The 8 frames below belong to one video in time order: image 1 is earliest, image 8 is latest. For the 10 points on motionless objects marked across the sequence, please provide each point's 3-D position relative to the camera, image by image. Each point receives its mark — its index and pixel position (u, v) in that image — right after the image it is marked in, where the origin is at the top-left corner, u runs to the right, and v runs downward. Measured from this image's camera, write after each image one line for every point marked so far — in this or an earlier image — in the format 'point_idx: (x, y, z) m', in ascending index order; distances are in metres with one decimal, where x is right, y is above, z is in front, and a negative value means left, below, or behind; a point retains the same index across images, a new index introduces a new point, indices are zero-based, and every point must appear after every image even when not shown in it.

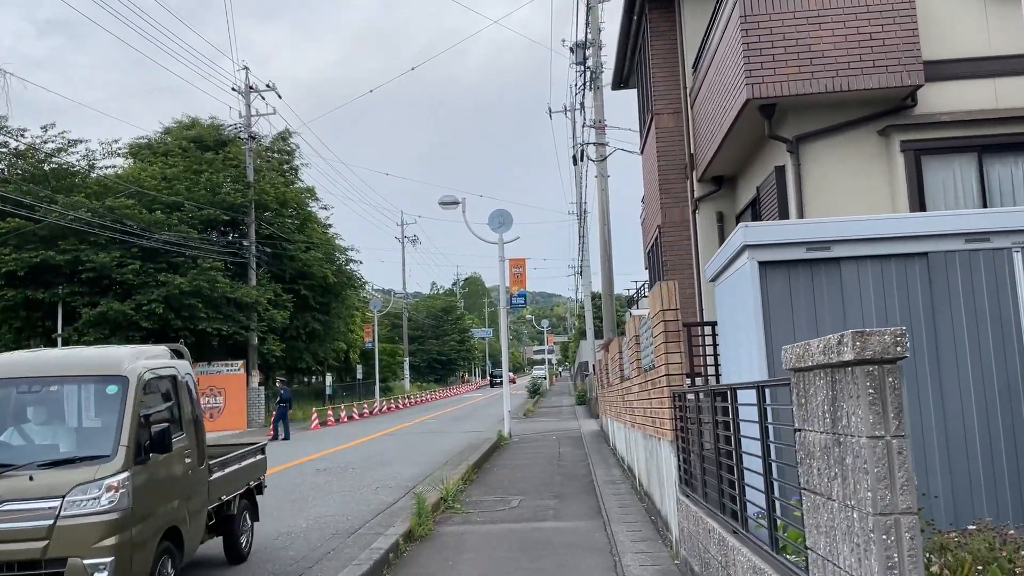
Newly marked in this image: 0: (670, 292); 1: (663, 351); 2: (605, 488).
0: (+1.4, 0.0, +7.1) m
1: (+1.3, -0.6, +7.2) m
2: (+1.3, -2.7, +11.1) m
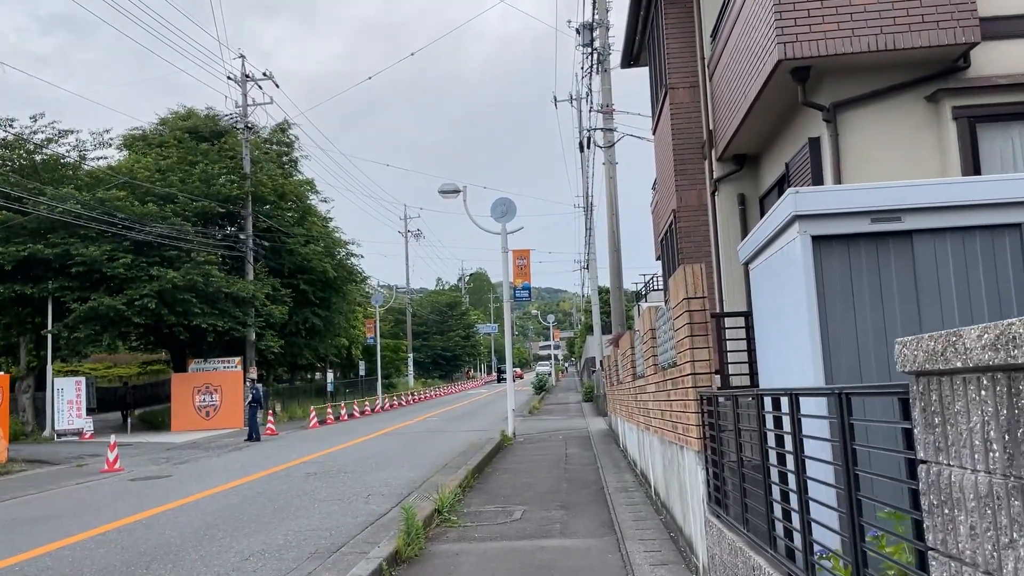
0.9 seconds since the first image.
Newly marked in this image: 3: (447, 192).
0: (+1.4, +0.1, +6.1) m
1: (+1.3, -0.5, +6.2) m
2: (+1.3, -2.6, +10.0) m
3: (-1.6, +2.3, +19.8) m
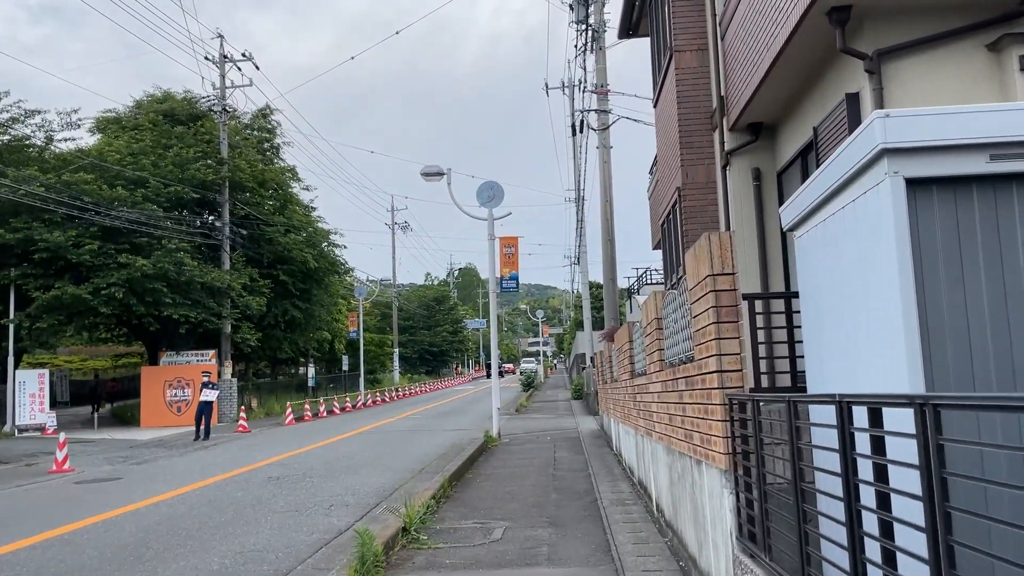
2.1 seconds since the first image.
0: (+1.3, +0.2, +4.8) m
1: (+1.2, -0.3, +4.8) m
2: (+1.1, -2.4, +8.7) m
3: (-1.8, +2.6, +18.5) m
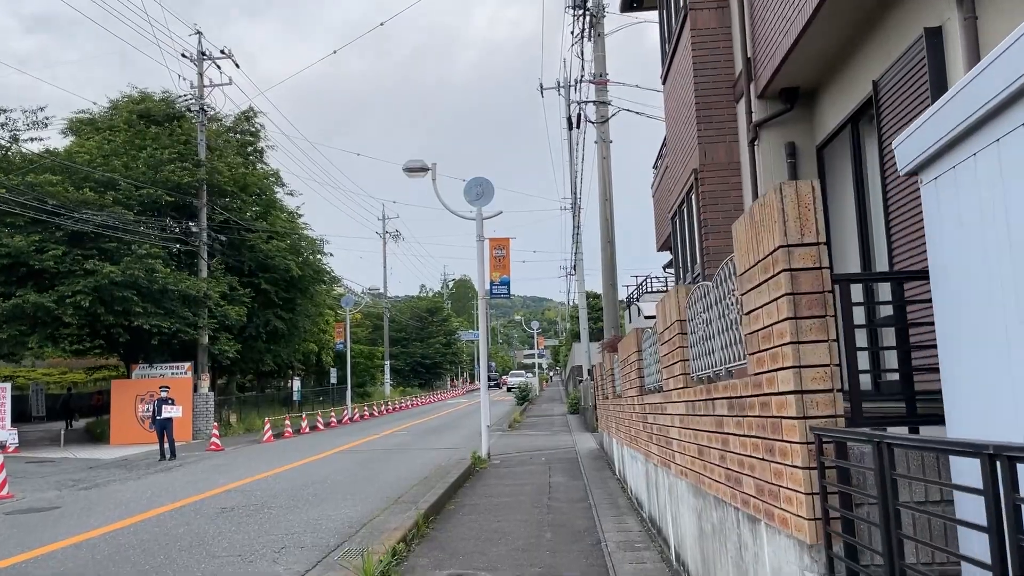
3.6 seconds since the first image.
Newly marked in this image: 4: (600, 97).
0: (+1.1, +0.3, +3.1) m
1: (+1.1, -0.2, +3.2) m
2: (+1.0, -2.4, +7.1) m
3: (-2.0, +2.4, +16.9) m
4: (+2.0, +4.4, +19.0) m
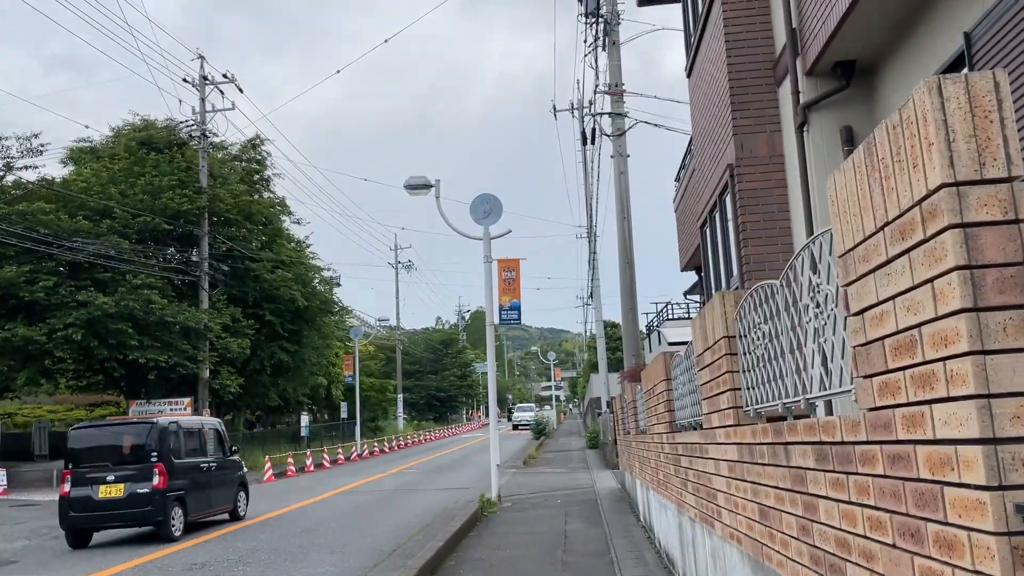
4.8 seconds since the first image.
0: (+1.1, +0.4, +1.8) m
1: (+1.0, -0.2, +1.9) m
2: (+1.0, -2.5, +5.6) m
3: (-1.9, +1.9, +15.6) m
4: (+2.2, +3.9, +17.8) m
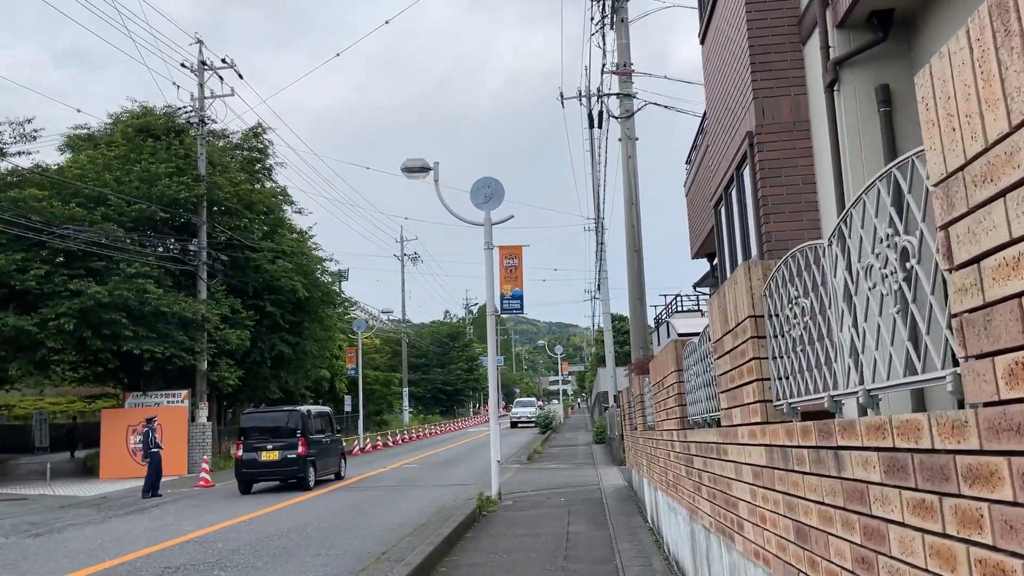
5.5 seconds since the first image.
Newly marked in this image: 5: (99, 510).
0: (+0.9, +0.5, +1.0) m
1: (+0.9, 0.0, +1.1) m
2: (+0.9, -2.3, +4.9) m
3: (-1.8, +2.2, +14.9) m
4: (+2.3, +4.1, +17.0) m
5: (-8.7, -4.7, +17.3) m
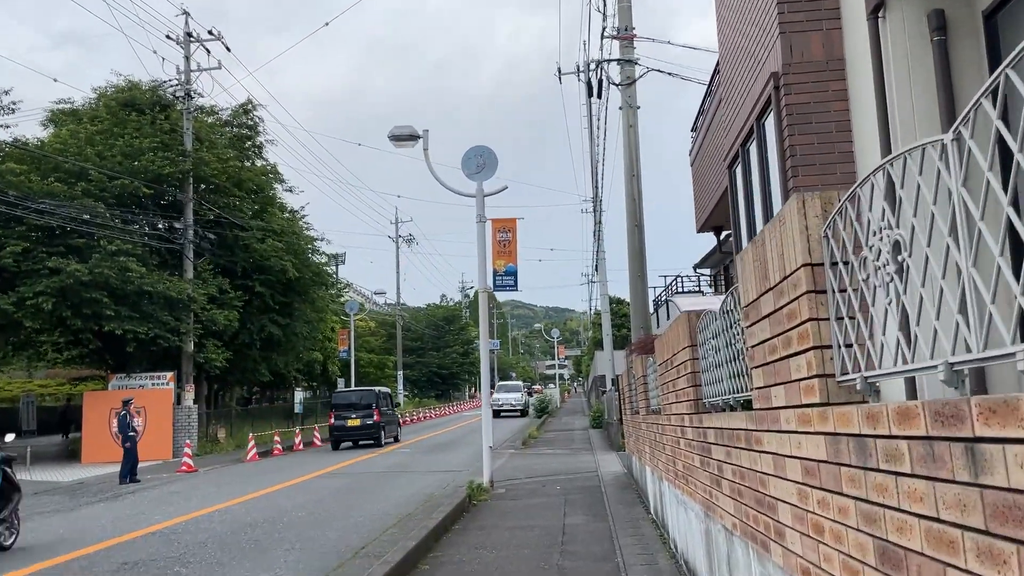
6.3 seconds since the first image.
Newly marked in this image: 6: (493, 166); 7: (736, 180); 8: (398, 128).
0: (+0.9, +0.7, +0.2) m
1: (+0.8, +0.1, +0.2) m
2: (+0.8, -2.1, +4.1) m
3: (-1.9, +2.6, +14.0) m
4: (+2.2, +4.6, +16.0) m
5: (-8.8, -4.2, +16.5) m
6: (-0.3, +2.1, +13.9) m
7: (+2.2, +1.0, +8.0) m
8: (-2.0, +2.8, +14.1) m
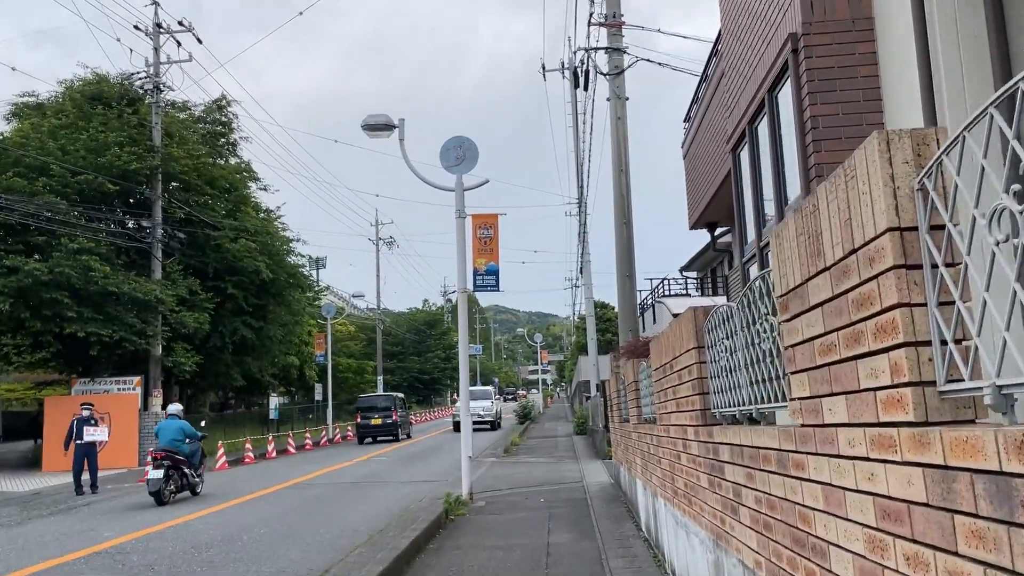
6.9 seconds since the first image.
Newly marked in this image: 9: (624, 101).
0: (+0.9, +0.8, -0.6) m
1: (+0.8, +0.2, -0.6) m
2: (+0.7, -2.0, +3.3) m
3: (-2.2, +2.6, +13.1) m
4: (+1.9, +4.6, +15.3) m
5: (-9.2, -4.2, +15.5) m
6: (-0.6, +2.1, +13.1) m
7: (+2.0, +1.1, +7.2) m
8: (-2.3, +2.8, +13.2) m
9: (+2.1, +3.5, +15.1) m
